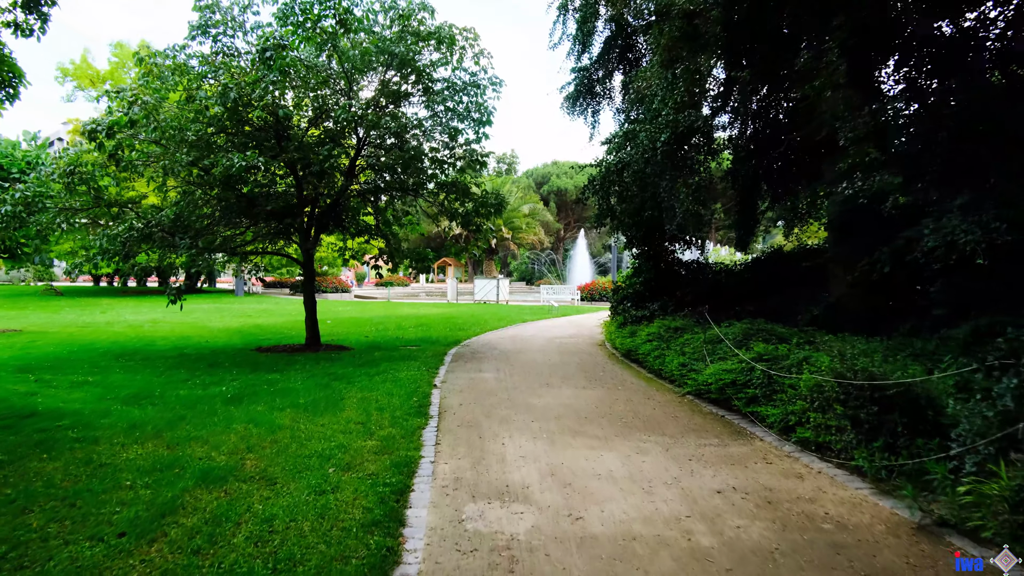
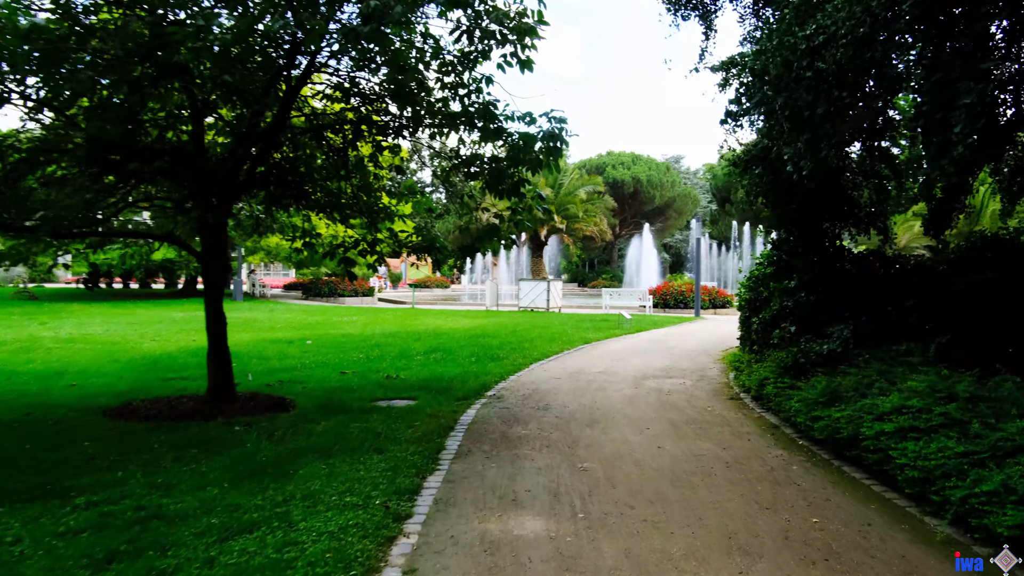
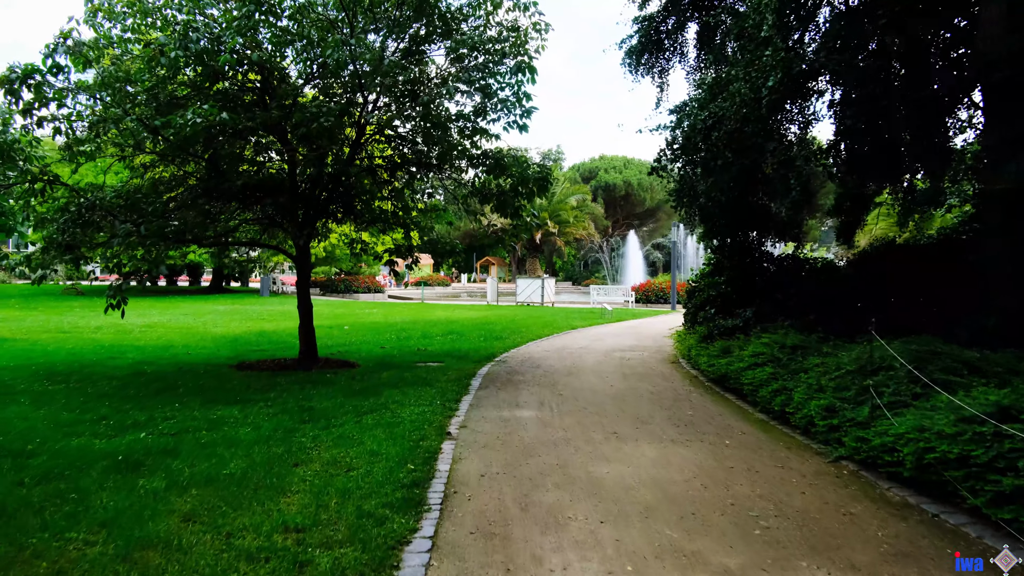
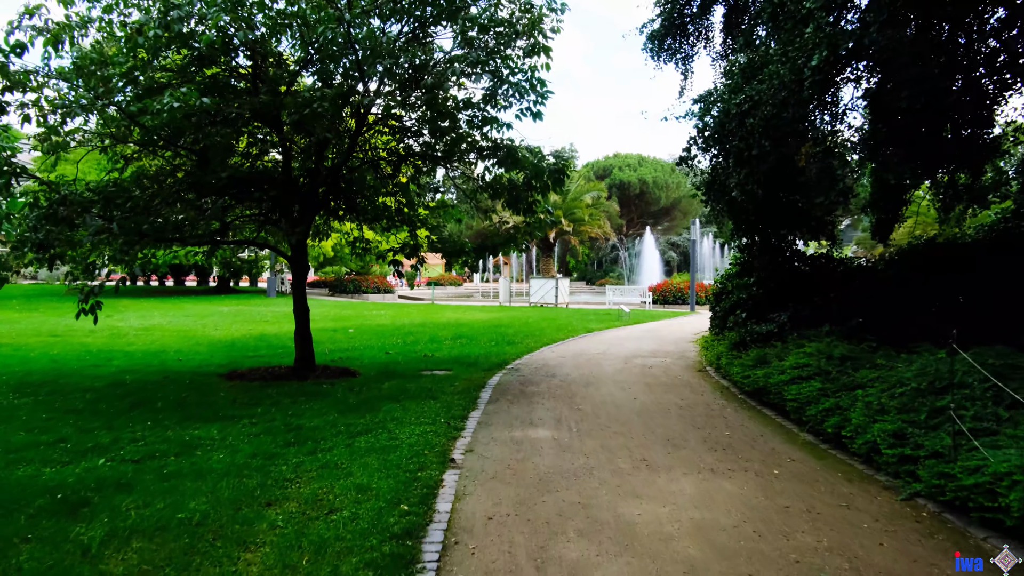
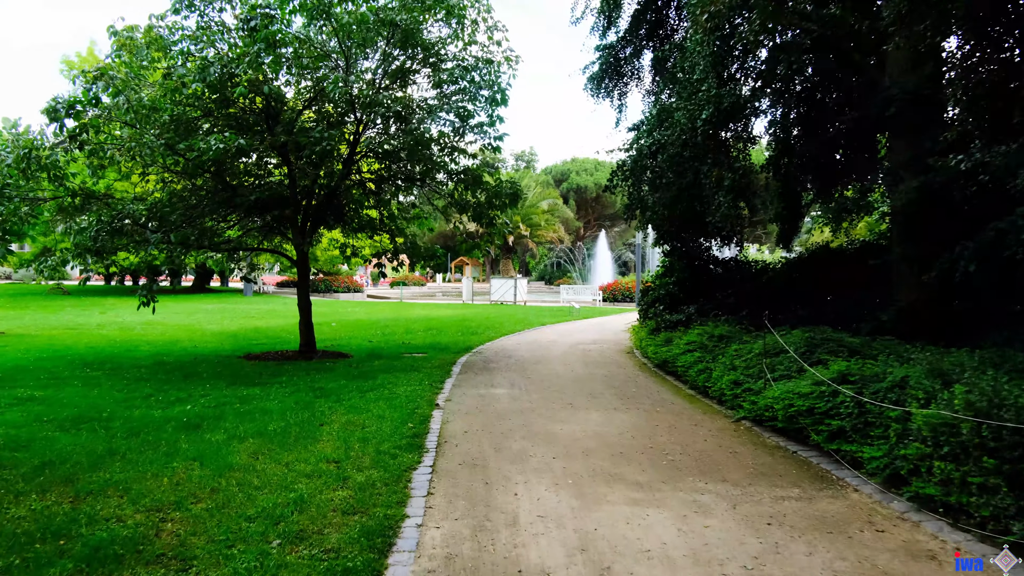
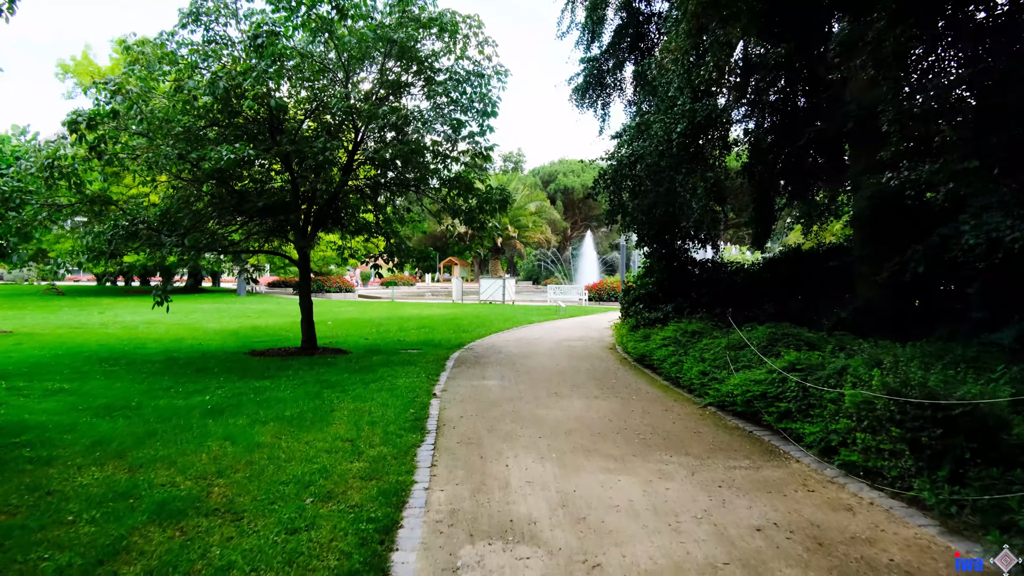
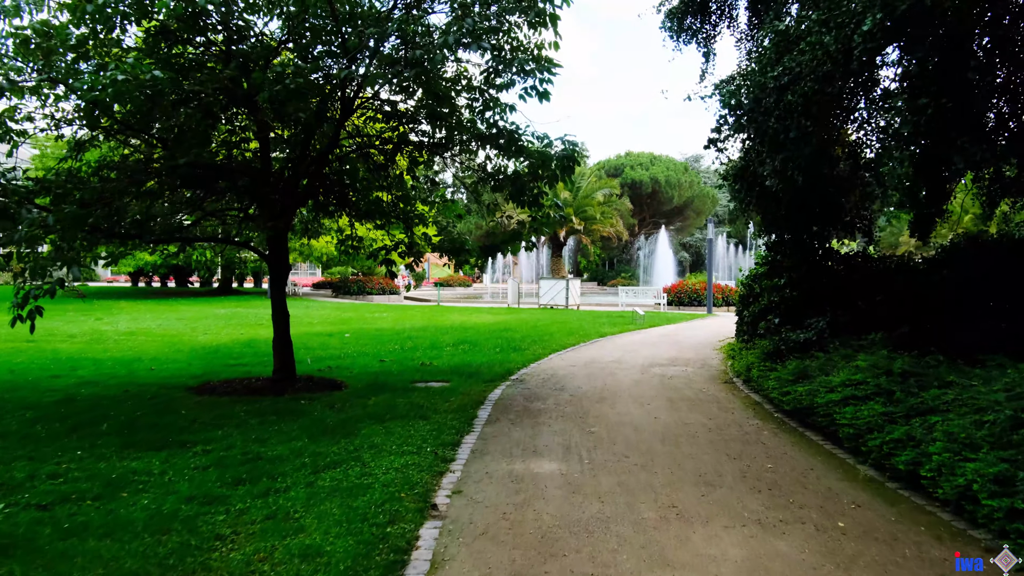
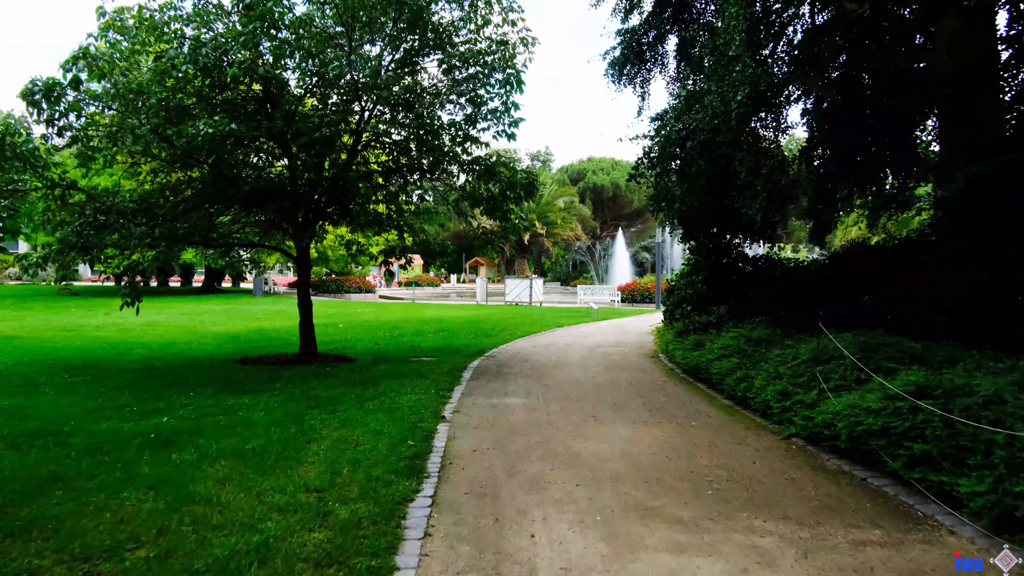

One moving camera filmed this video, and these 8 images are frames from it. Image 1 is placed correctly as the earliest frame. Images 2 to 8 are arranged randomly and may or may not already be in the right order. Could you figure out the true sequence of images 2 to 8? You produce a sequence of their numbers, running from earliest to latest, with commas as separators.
6, 5, 8, 3, 4, 7, 2
